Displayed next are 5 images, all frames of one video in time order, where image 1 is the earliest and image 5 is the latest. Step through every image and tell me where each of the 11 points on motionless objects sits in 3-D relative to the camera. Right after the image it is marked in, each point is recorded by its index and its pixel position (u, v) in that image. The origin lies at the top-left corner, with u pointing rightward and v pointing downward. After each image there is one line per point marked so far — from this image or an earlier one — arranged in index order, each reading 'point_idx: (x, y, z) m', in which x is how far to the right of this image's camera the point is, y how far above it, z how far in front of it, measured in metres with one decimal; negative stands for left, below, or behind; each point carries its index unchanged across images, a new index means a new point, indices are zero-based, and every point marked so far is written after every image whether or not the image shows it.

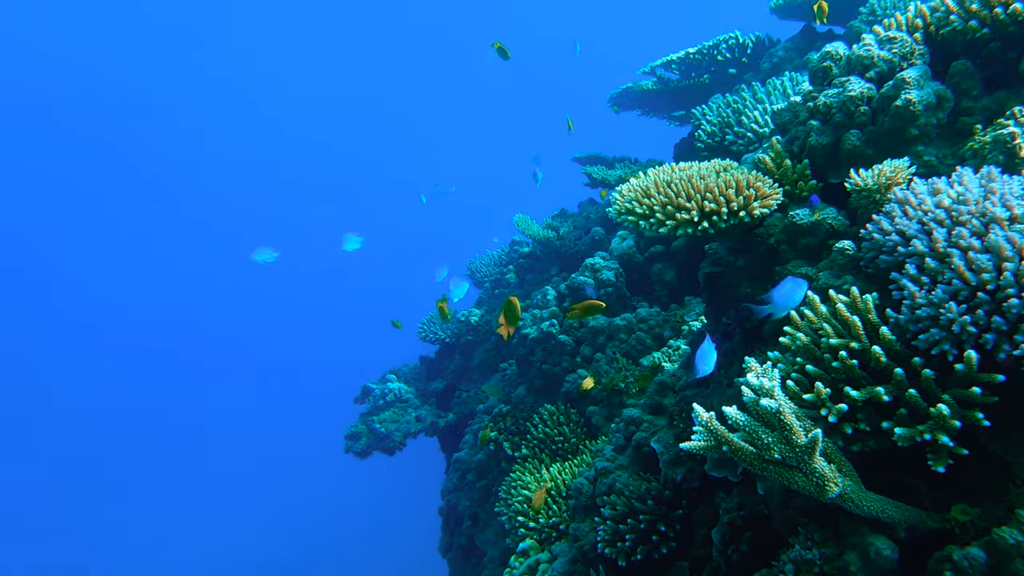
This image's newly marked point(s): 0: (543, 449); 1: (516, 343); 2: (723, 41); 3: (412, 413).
0: (+0.4, -2.1, +6.5) m
1: (+0.1, -0.8, +7.7) m
2: (+3.8, +4.5, +9.1) m
3: (-2.3, -2.9, +11.6) m
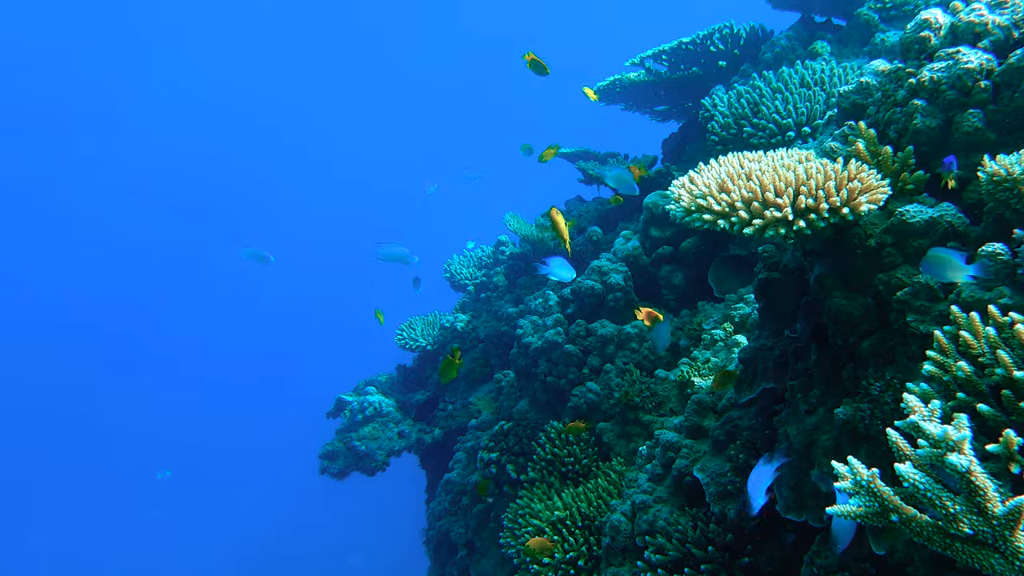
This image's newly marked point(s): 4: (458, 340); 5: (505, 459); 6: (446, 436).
0: (+0.5, -2.1, +6.0) m
1: (+0.1, -0.9, +7.1) m
2: (+3.5, +4.5, +8.8) m
3: (-2.6, -3.1, +10.9) m
4: (-1.1, -1.0, +10.2) m
5: (-0.1, -2.2, +6.4) m
6: (-1.3, -2.8, +9.5) m
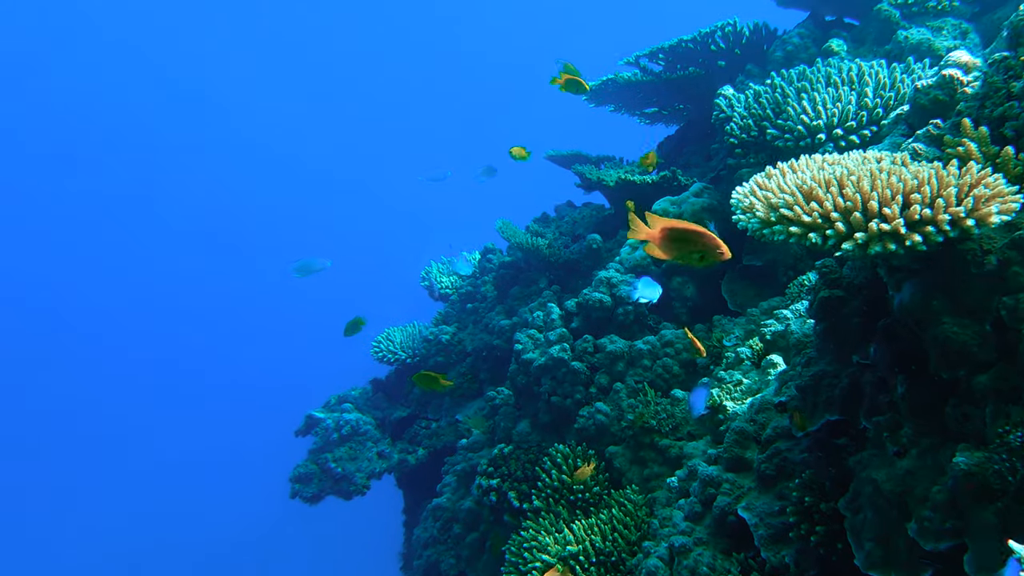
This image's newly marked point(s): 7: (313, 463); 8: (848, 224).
0: (+0.5, -2.3, +5.5) m
1: (0.0, -1.1, +6.7) m
2: (+3.4, +4.3, +8.5) m
3: (-2.8, -3.2, +10.2) m
4: (-1.3, -1.2, +9.6) m
5: (-0.1, -2.3, +5.9) m
6: (-1.4, -3.0, +9.0) m
7: (-4.1, -3.6, +10.4) m
8: (+1.4, +0.3, +2.1) m
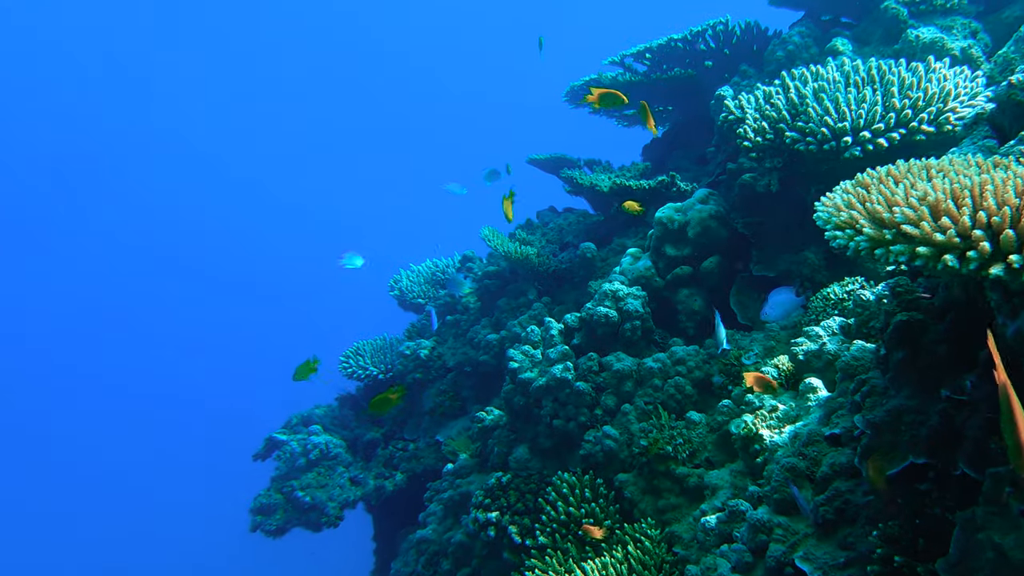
0: (+0.5, -2.4, +5.0) m
1: (0.0, -1.2, +6.1) m
2: (+3.2, +4.2, +8.3) m
3: (-3.1, -3.4, +9.5) m
4: (-1.6, -1.4, +9.0) m
5: (-0.1, -2.5, +5.4) m
6: (-1.6, -3.2, +8.3) m
7: (-4.4, -3.8, +9.6) m
8: (+1.7, +0.1, +1.7) m
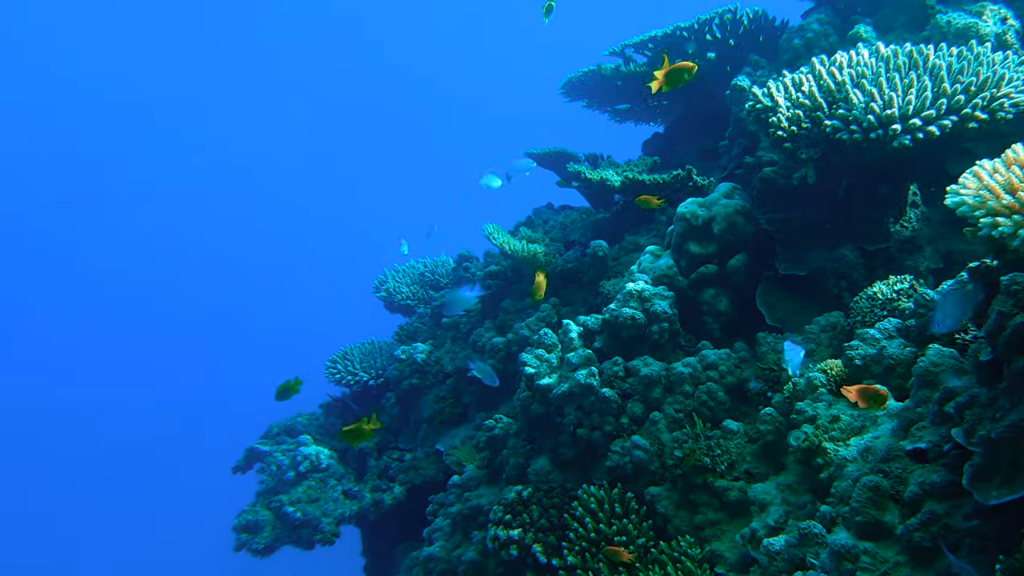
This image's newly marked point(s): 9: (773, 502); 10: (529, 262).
0: (+0.8, -2.4, +4.6) m
1: (+0.1, -1.2, +5.7) m
2: (+3.2, +4.2, +8.0) m
3: (-3.1, -3.5, +8.9) m
4: (-1.6, -1.4, +8.5) m
5: (+0.1, -2.5, +5.0) m
6: (-1.6, -3.2, +7.8) m
7: (-4.4, -3.9, +8.9) m
8: (+2.0, +0.1, +1.4) m
9: (+2.0, -1.6, +3.8) m
10: (+0.2, +0.4, +7.4) m
